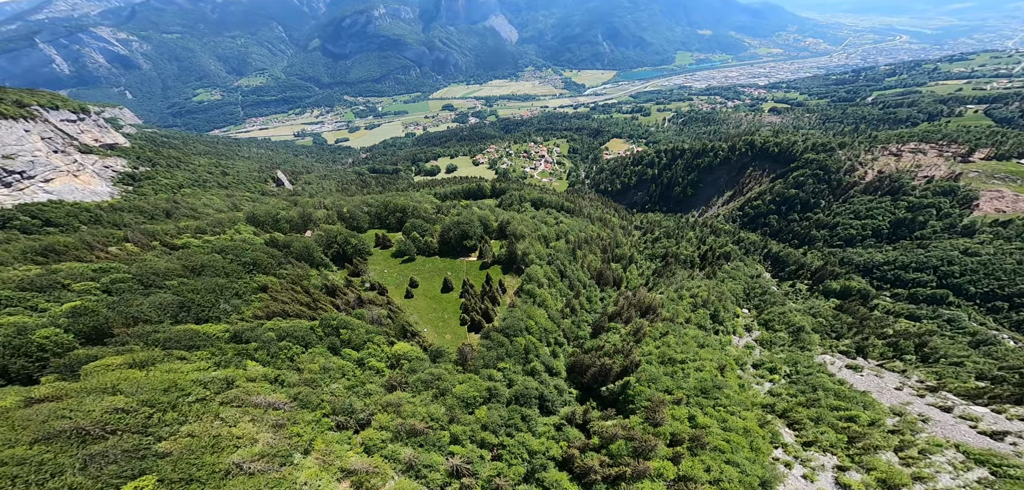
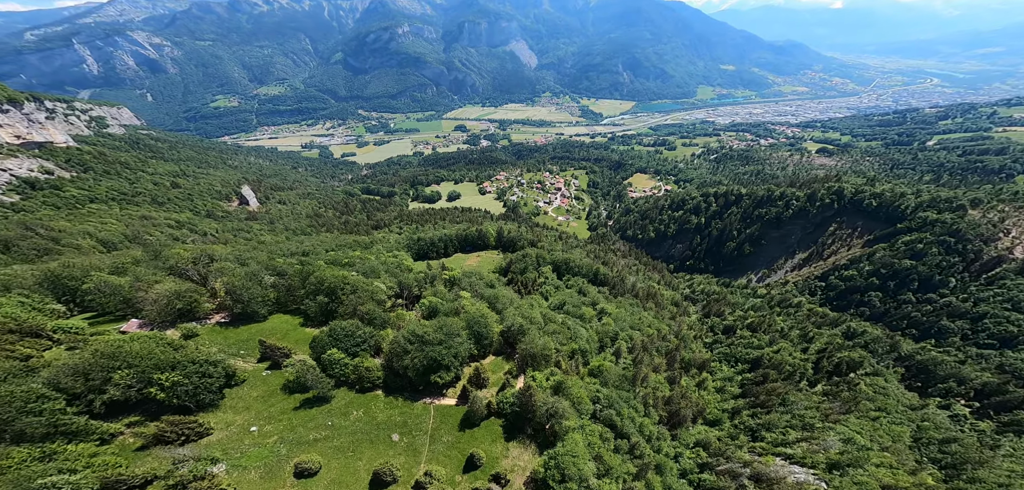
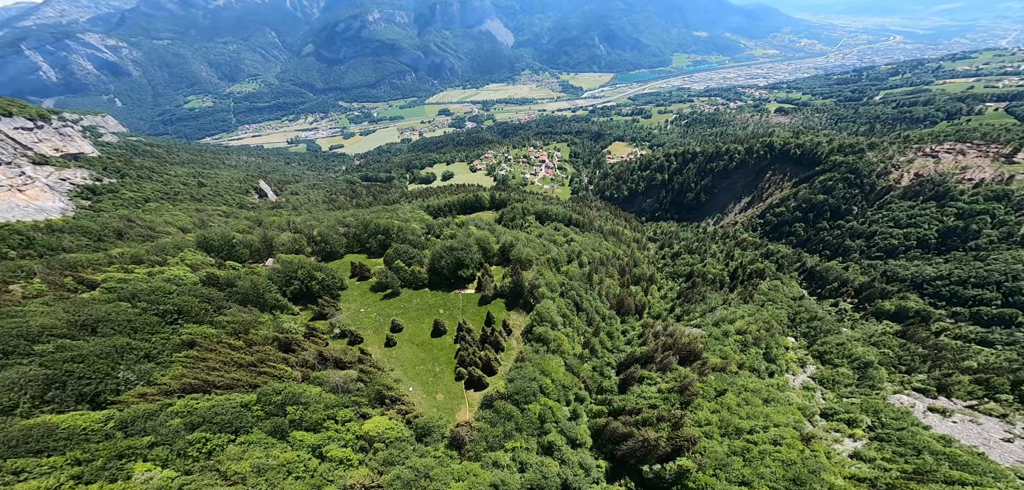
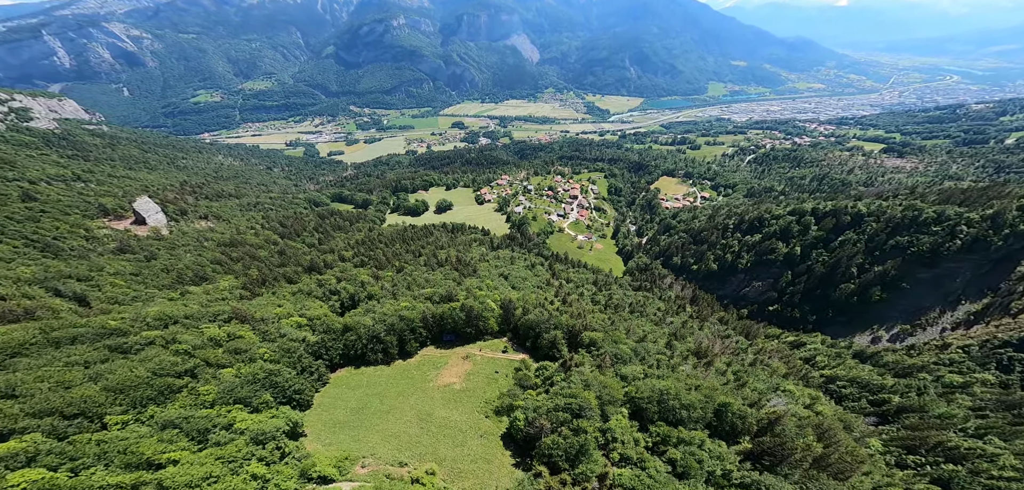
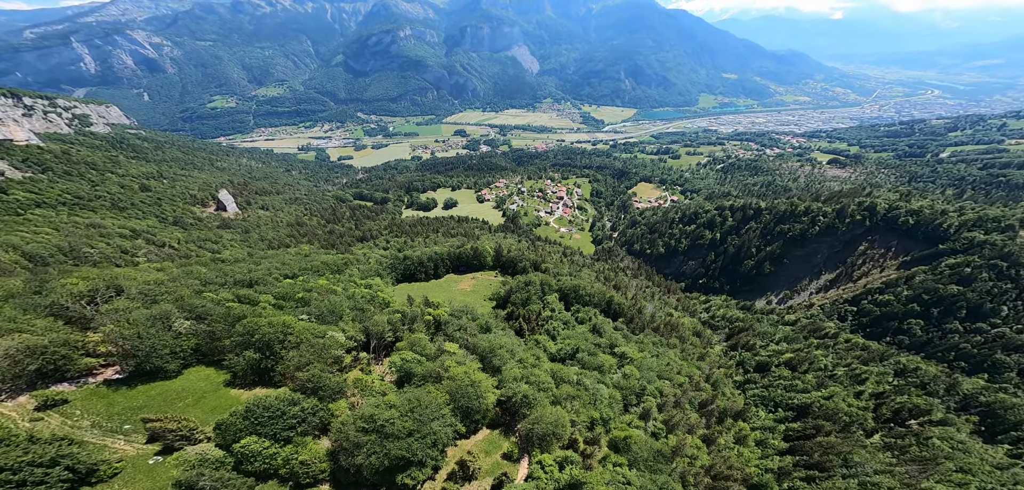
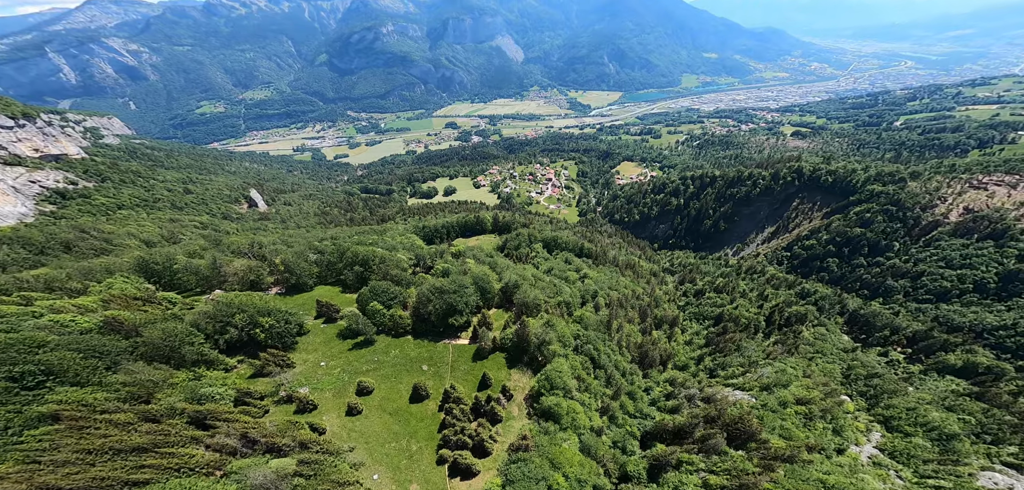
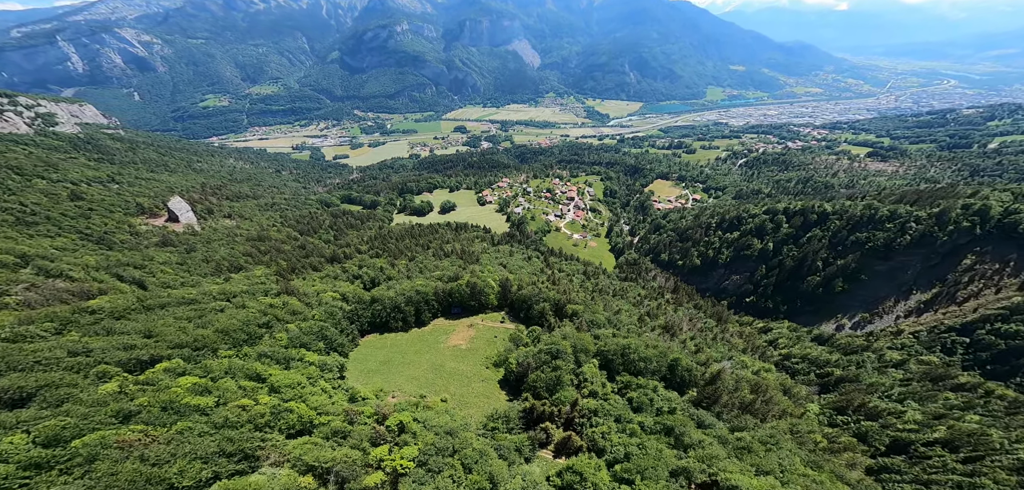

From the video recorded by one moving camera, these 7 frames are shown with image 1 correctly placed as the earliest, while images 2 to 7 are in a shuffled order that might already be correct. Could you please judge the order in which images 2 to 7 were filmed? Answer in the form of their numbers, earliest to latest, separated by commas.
3, 6, 2, 5, 7, 4
